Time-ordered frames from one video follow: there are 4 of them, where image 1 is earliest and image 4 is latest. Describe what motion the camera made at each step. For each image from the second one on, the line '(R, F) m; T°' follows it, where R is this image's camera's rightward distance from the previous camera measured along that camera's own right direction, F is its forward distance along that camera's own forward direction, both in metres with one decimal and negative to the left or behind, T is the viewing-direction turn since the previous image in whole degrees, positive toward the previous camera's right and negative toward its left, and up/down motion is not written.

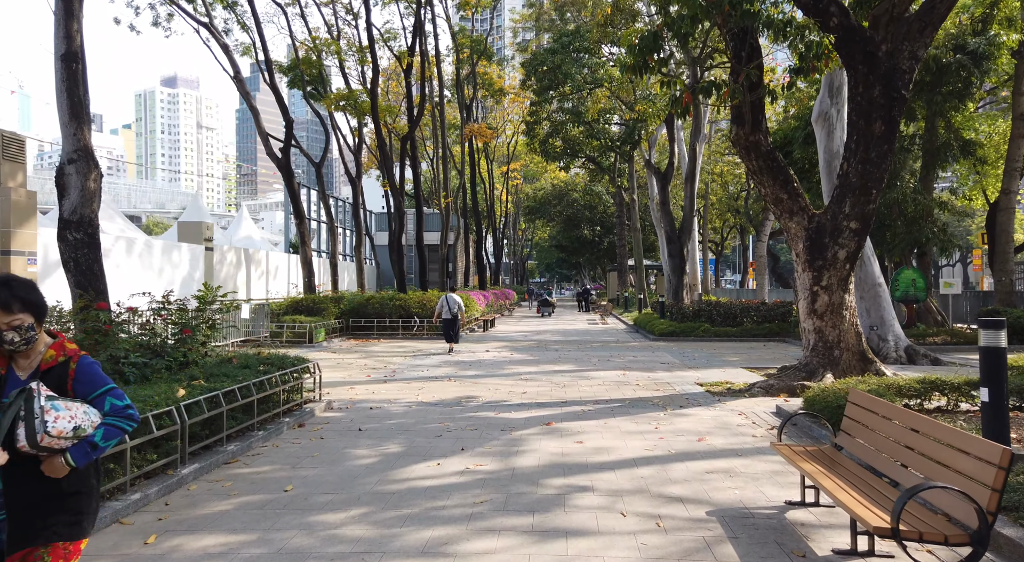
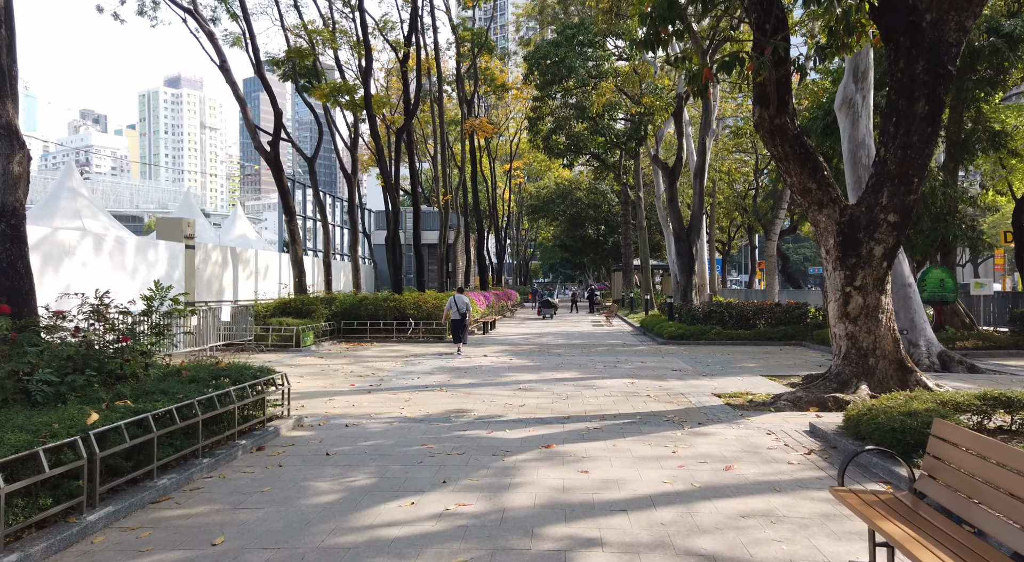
(+0.1, +1.2) m; 0°
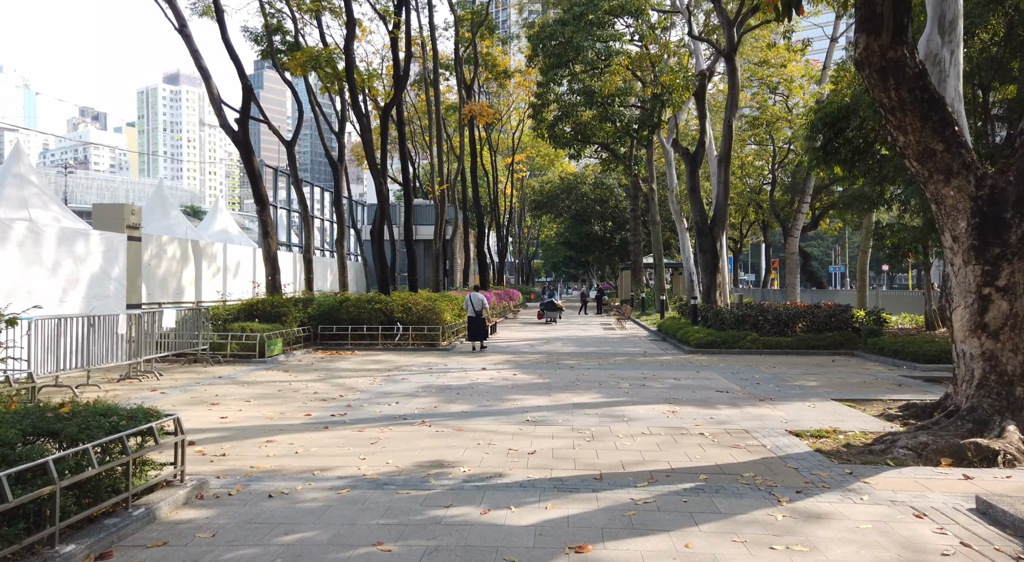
(0.0, +2.9) m; 0°
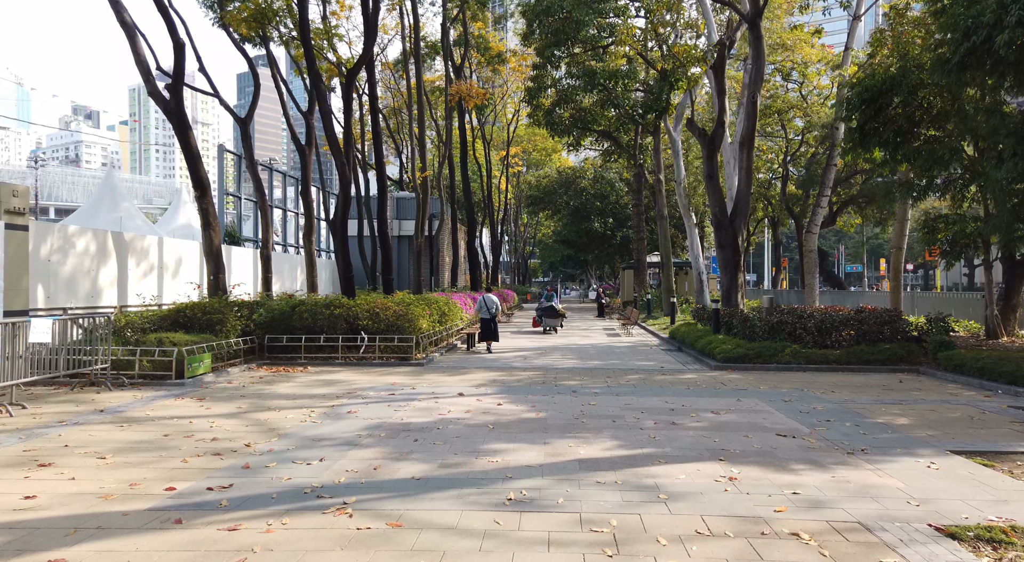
(+0.2, +3.3) m; 0°
